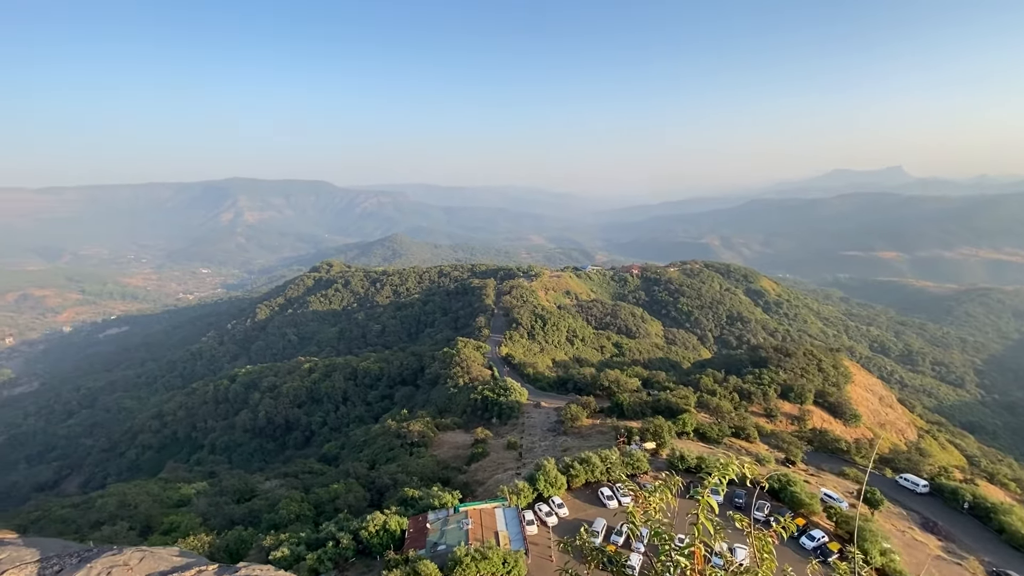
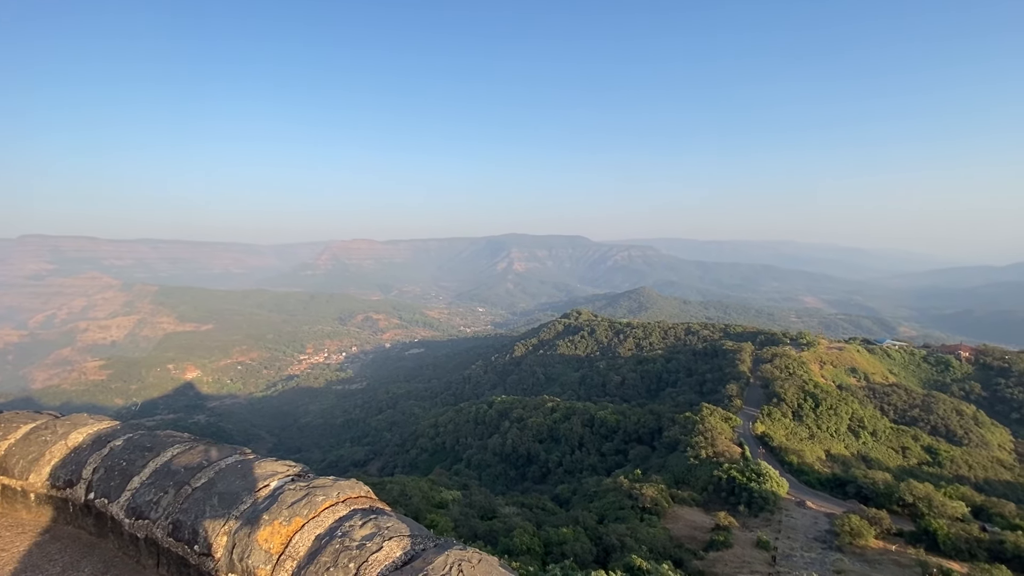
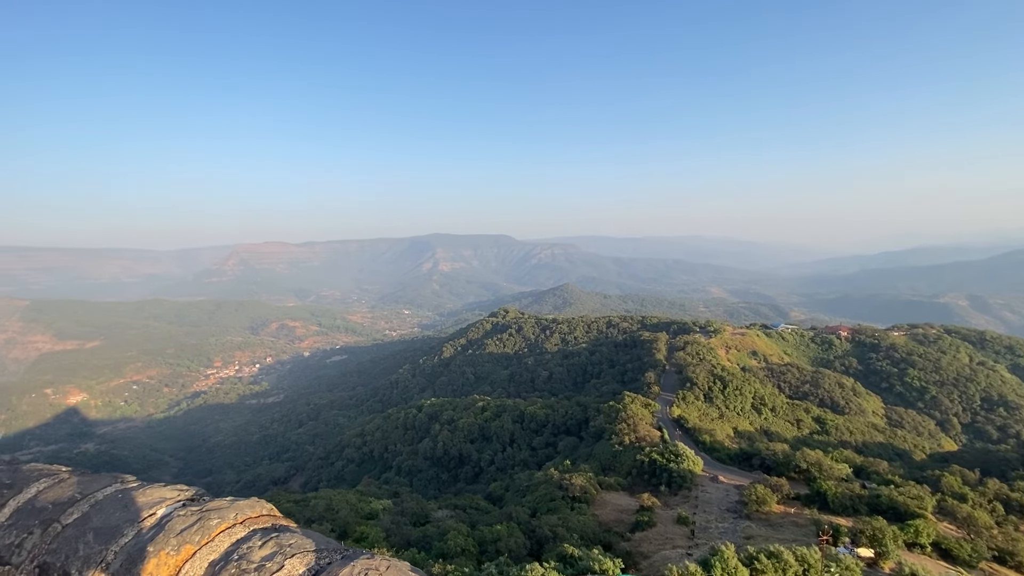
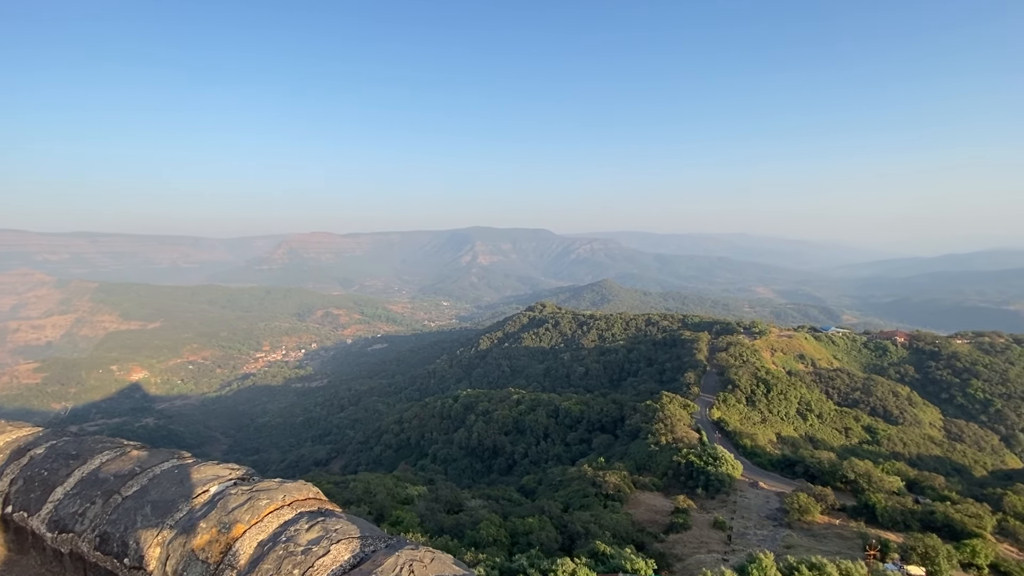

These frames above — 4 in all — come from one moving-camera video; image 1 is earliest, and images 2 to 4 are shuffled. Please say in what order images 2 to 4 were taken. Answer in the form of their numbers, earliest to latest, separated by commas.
3, 2, 4
